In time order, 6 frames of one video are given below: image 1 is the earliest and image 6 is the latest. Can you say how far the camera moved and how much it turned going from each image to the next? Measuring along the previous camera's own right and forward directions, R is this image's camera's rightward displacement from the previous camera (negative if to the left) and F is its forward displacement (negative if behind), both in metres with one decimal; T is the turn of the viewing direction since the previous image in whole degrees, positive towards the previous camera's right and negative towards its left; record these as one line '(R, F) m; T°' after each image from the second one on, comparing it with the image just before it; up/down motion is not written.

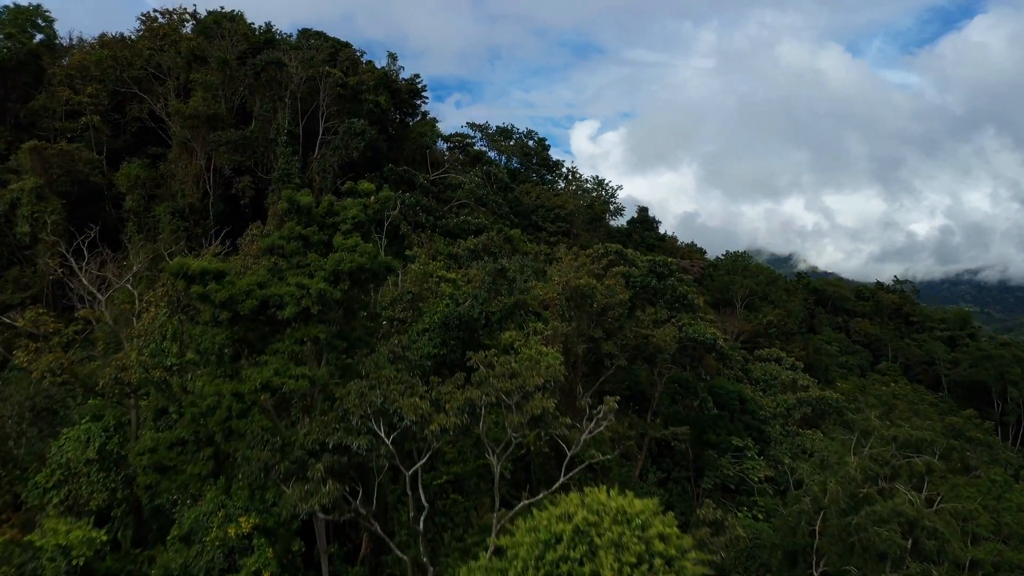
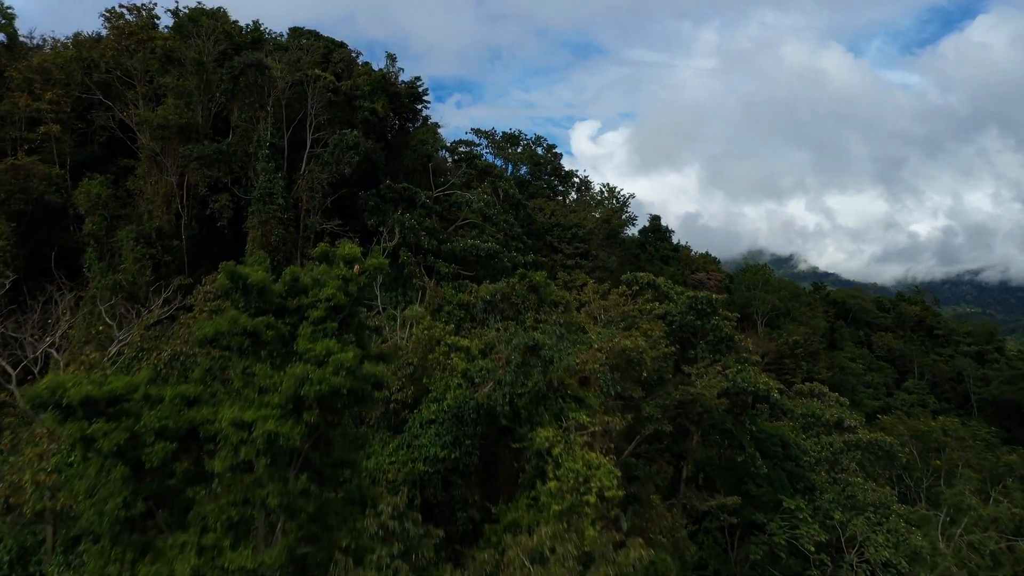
(-0.4, +2.4) m; 0°
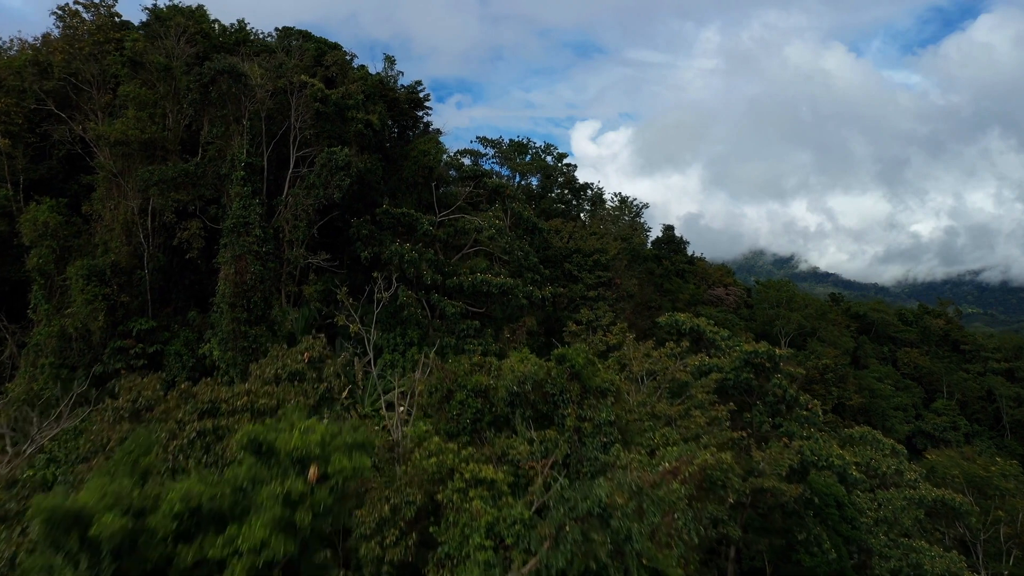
(-0.4, +2.4) m; 0°
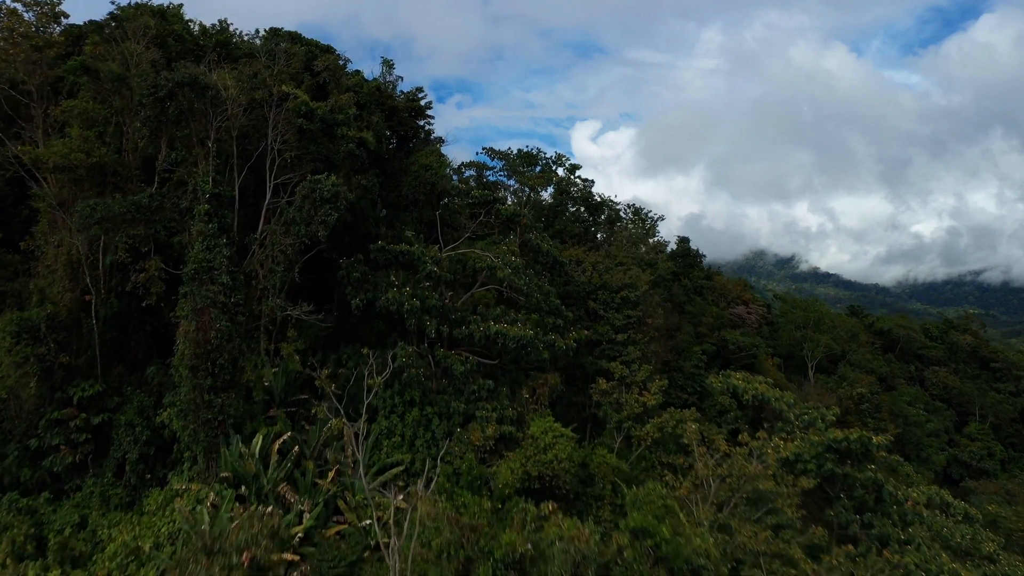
(-0.4, +2.4) m; 0°
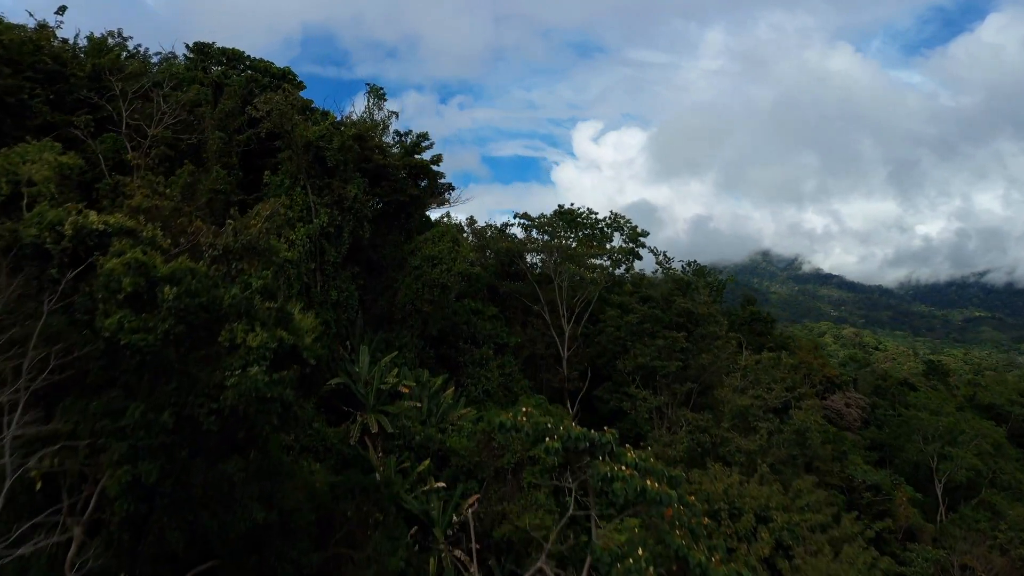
(-1.1, +8.3) m; 0°
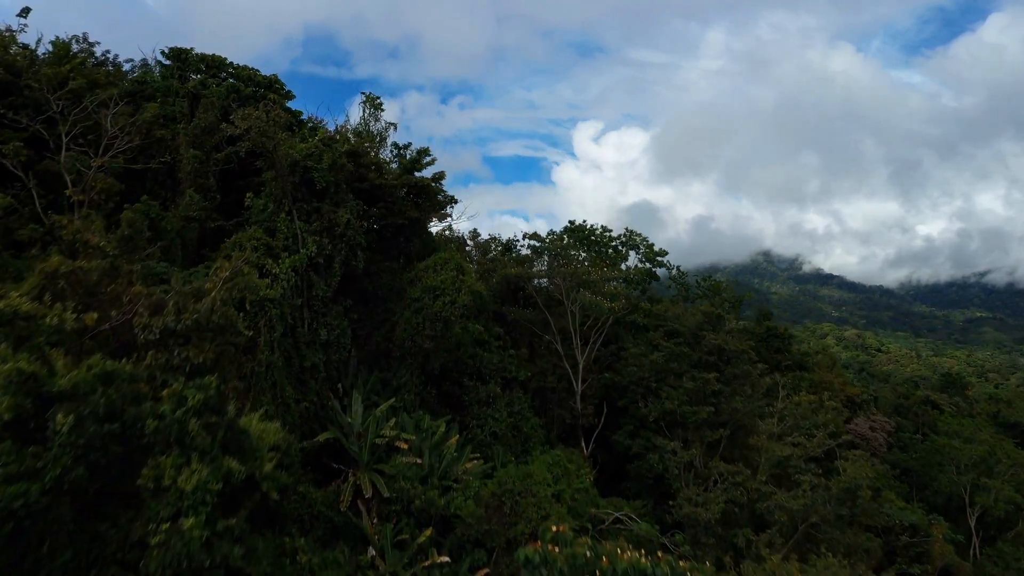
(-0.2, +1.6) m; 0°
